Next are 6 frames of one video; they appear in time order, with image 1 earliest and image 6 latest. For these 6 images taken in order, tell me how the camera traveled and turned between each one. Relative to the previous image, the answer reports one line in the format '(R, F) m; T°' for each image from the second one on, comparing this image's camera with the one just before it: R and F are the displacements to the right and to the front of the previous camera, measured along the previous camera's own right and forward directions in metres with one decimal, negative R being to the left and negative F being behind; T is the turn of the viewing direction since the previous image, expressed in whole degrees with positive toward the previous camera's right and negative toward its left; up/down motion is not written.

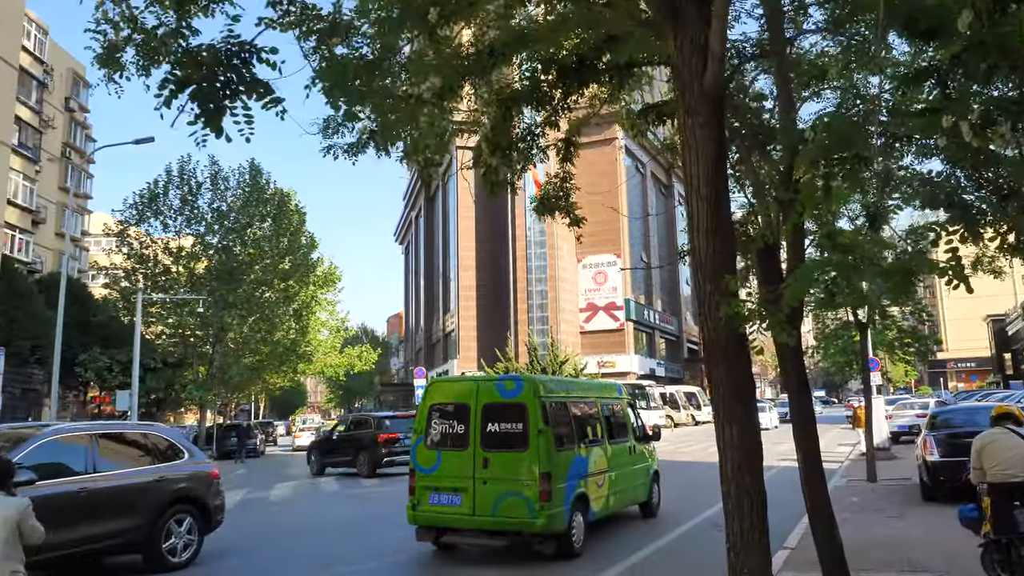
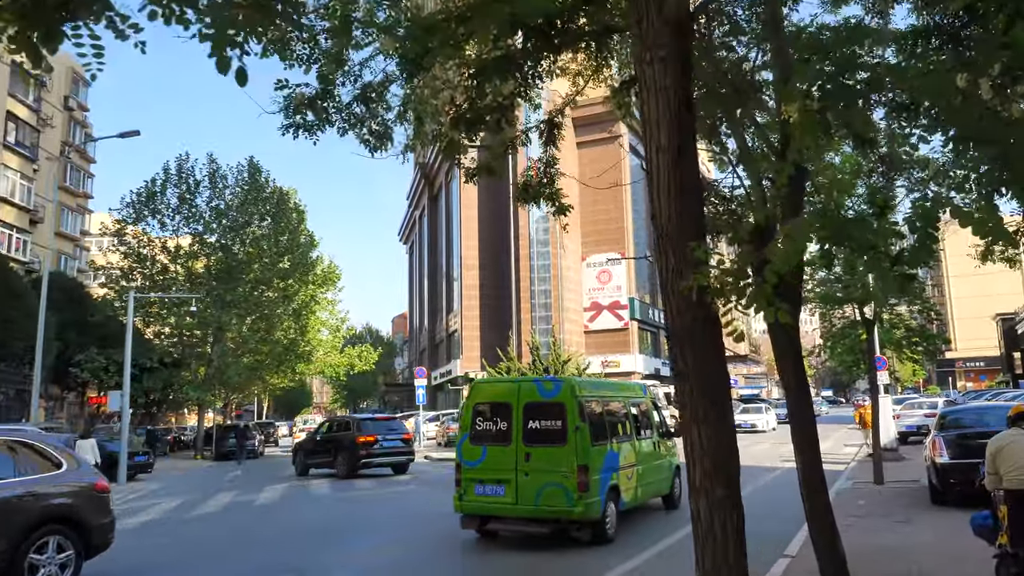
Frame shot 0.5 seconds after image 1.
(+0.2, +0.4) m; 0°
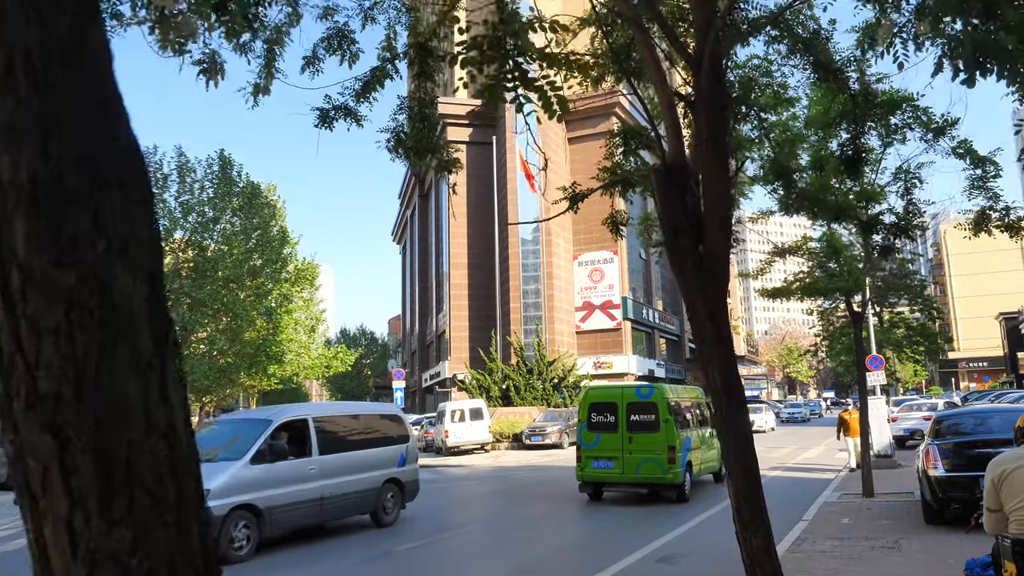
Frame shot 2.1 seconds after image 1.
(+0.9, +1.4) m; 0°
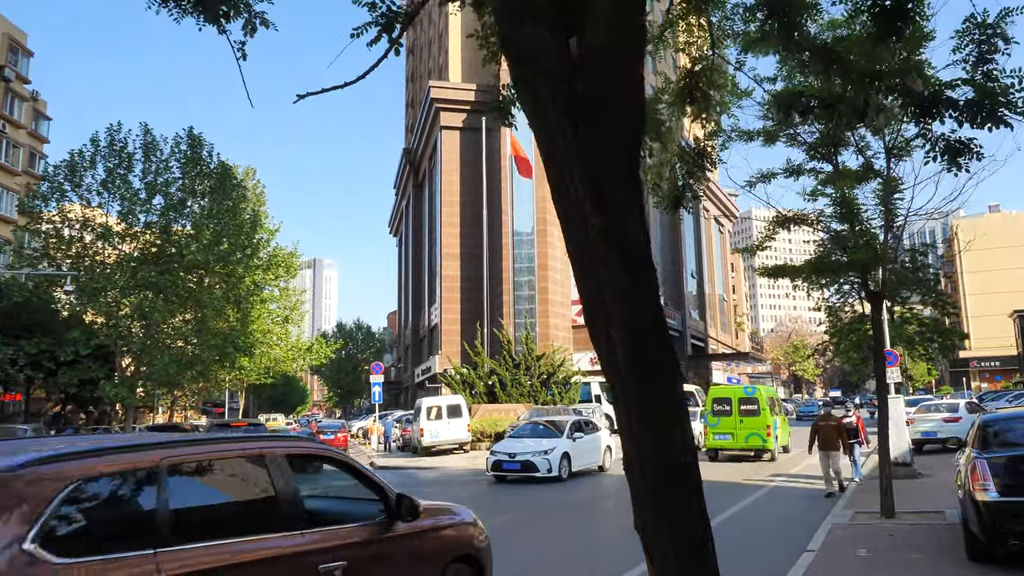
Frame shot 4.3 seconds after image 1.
(+0.8, +2.1) m; 0°
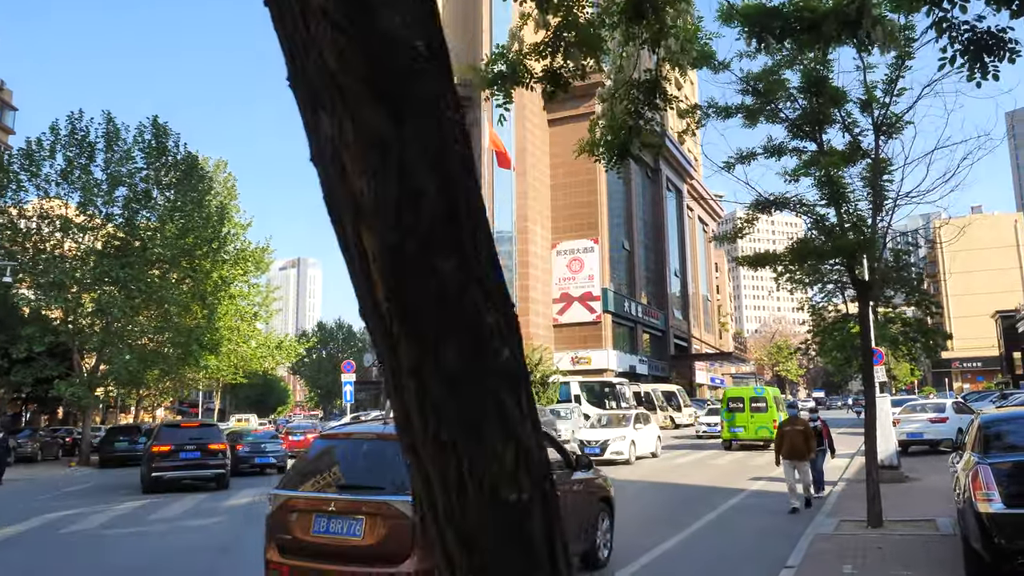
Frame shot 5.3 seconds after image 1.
(+0.4, +0.9) m; +1°
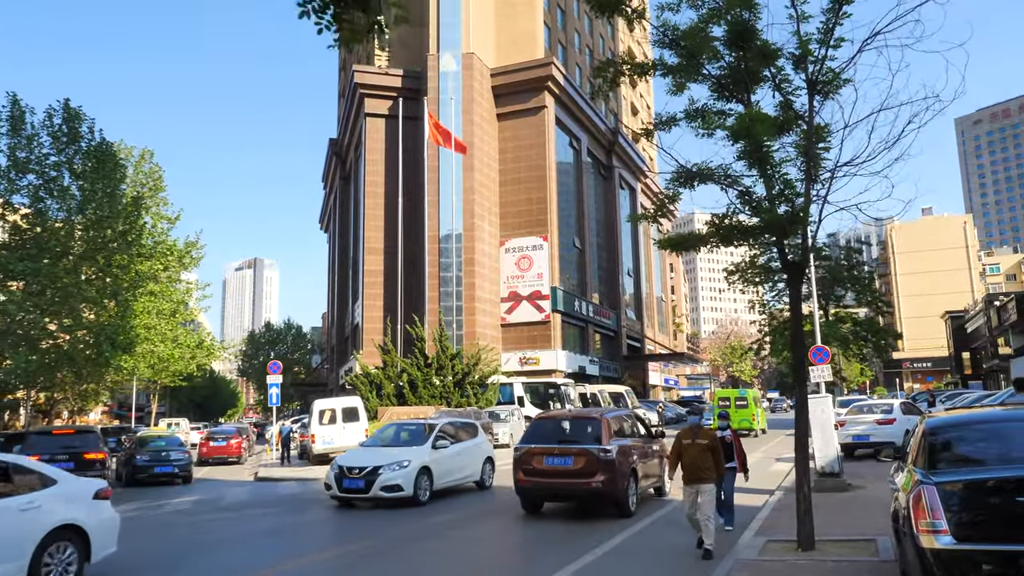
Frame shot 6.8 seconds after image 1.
(+0.9, +1.4) m; +3°
